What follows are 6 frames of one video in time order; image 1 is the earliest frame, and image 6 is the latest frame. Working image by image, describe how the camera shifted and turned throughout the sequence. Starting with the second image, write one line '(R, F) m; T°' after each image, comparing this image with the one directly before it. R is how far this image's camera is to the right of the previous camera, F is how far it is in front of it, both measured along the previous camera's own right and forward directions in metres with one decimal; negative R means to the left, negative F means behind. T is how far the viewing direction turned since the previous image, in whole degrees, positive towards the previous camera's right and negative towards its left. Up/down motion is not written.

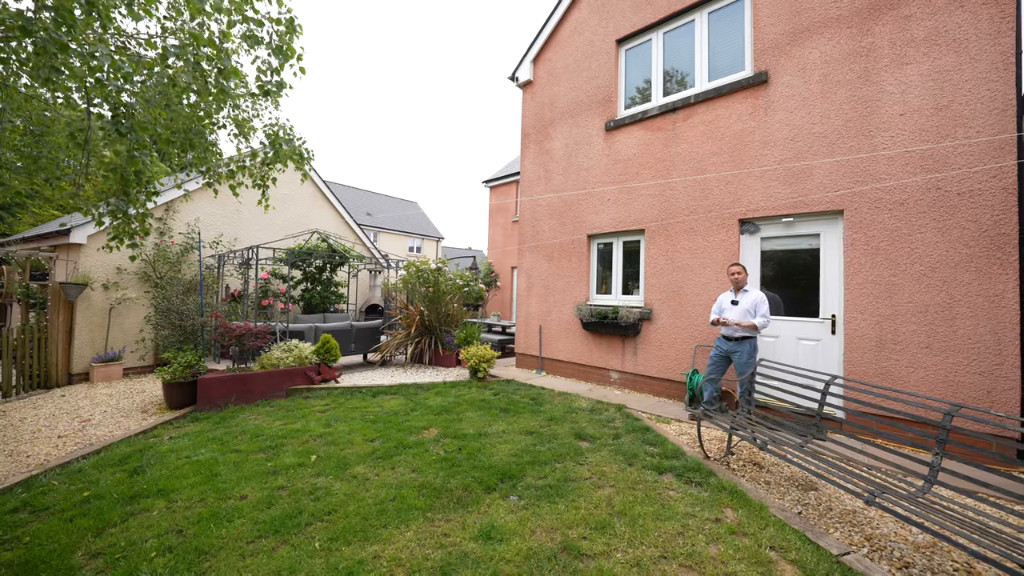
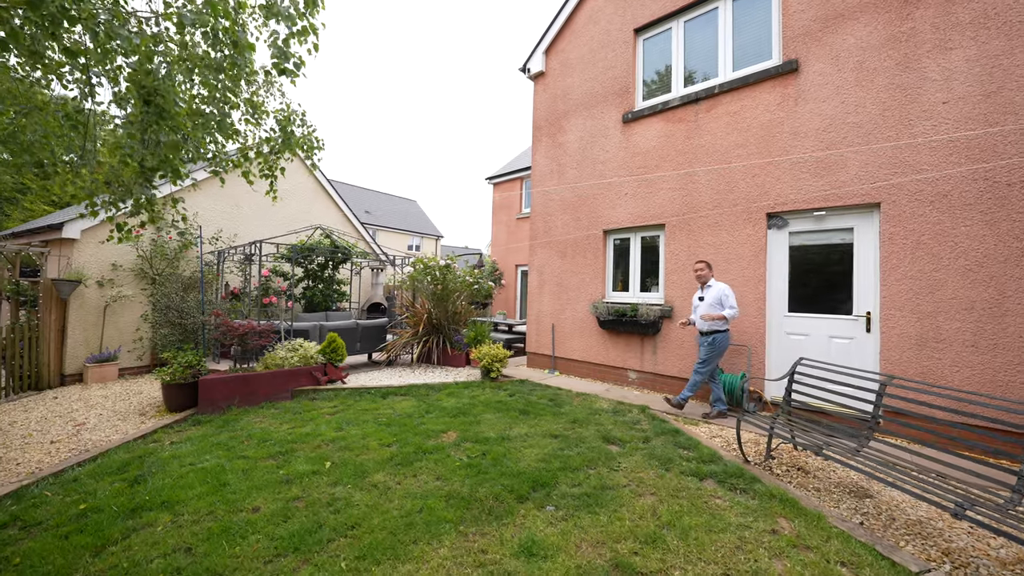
(-0.3, +0.2) m; +1°
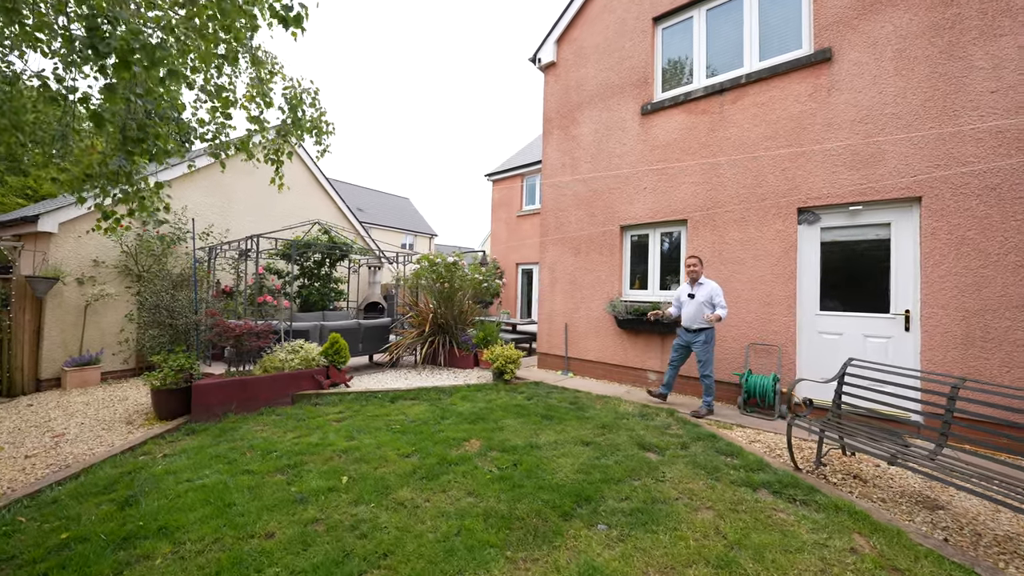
(-0.4, +0.3) m; +2°
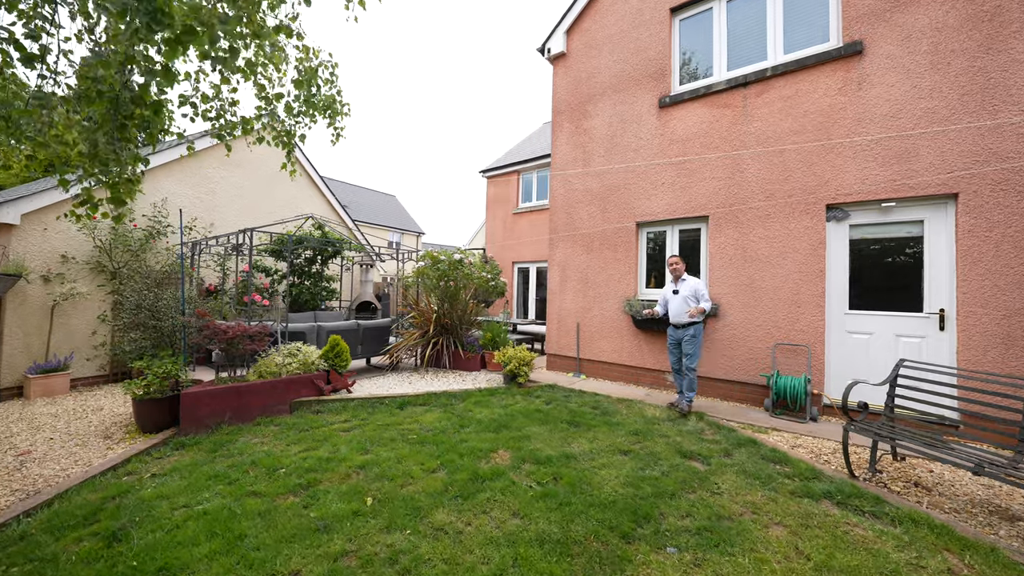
(-0.4, +0.3) m; +3°
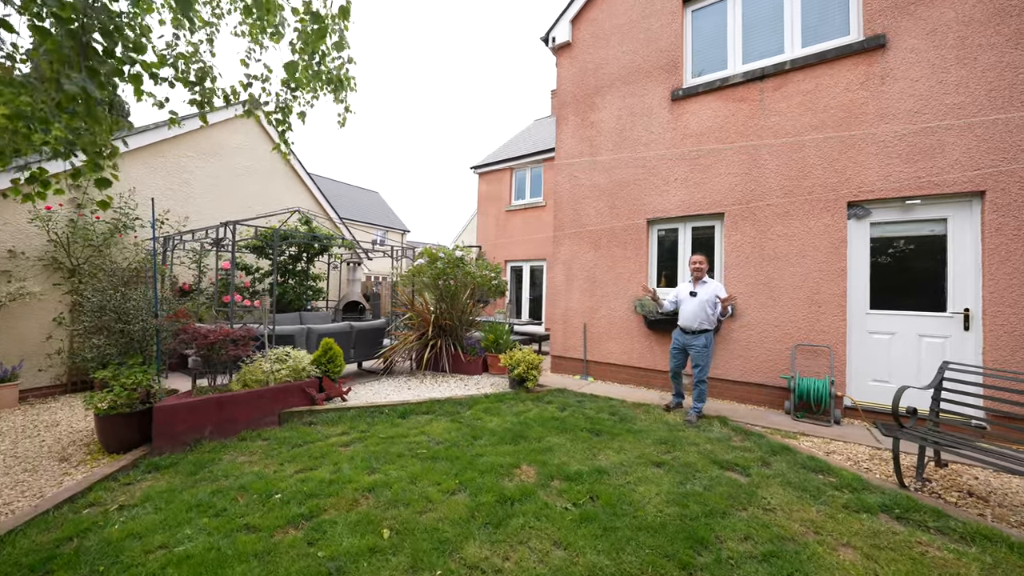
(-0.3, +0.3) m; +3°
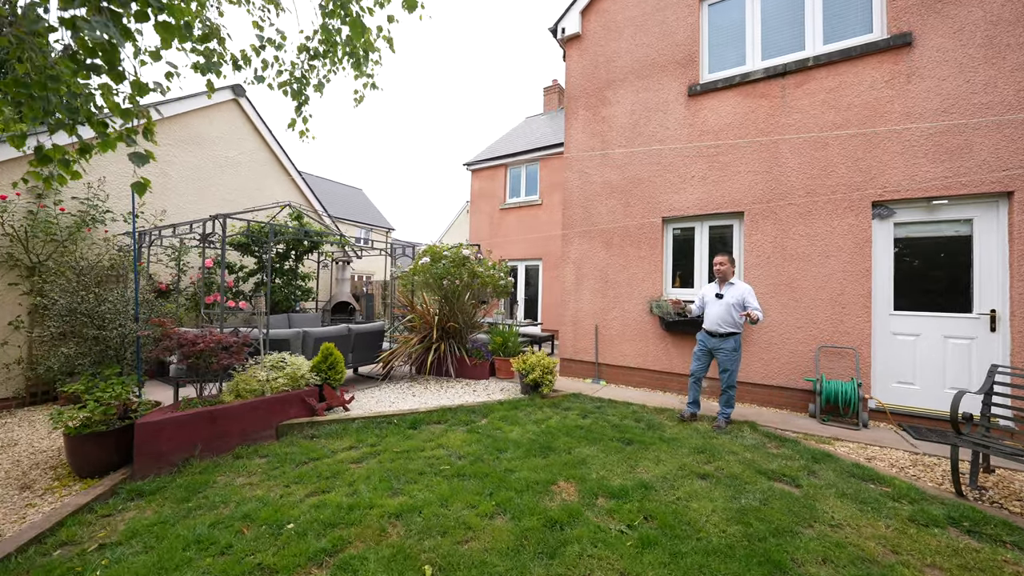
(-0.4, +0.3) m; +3°
